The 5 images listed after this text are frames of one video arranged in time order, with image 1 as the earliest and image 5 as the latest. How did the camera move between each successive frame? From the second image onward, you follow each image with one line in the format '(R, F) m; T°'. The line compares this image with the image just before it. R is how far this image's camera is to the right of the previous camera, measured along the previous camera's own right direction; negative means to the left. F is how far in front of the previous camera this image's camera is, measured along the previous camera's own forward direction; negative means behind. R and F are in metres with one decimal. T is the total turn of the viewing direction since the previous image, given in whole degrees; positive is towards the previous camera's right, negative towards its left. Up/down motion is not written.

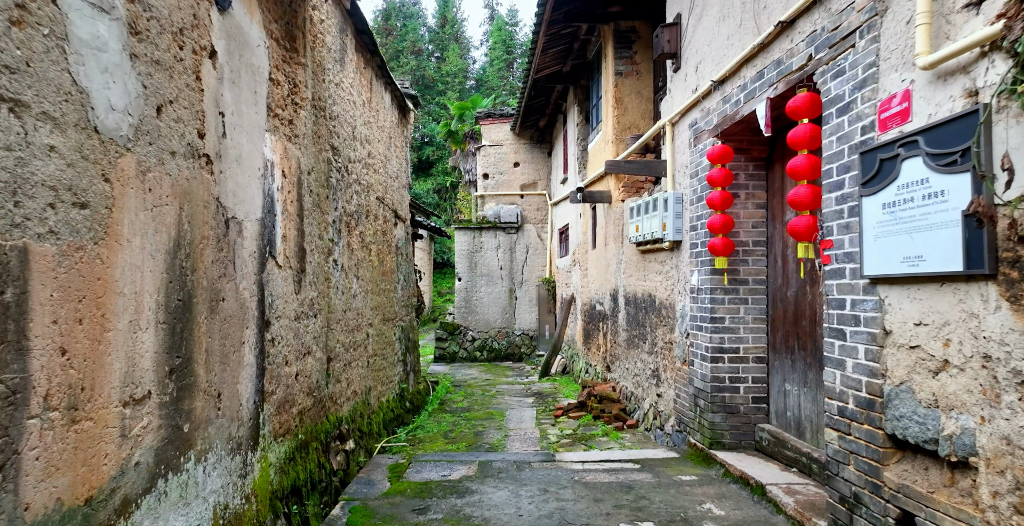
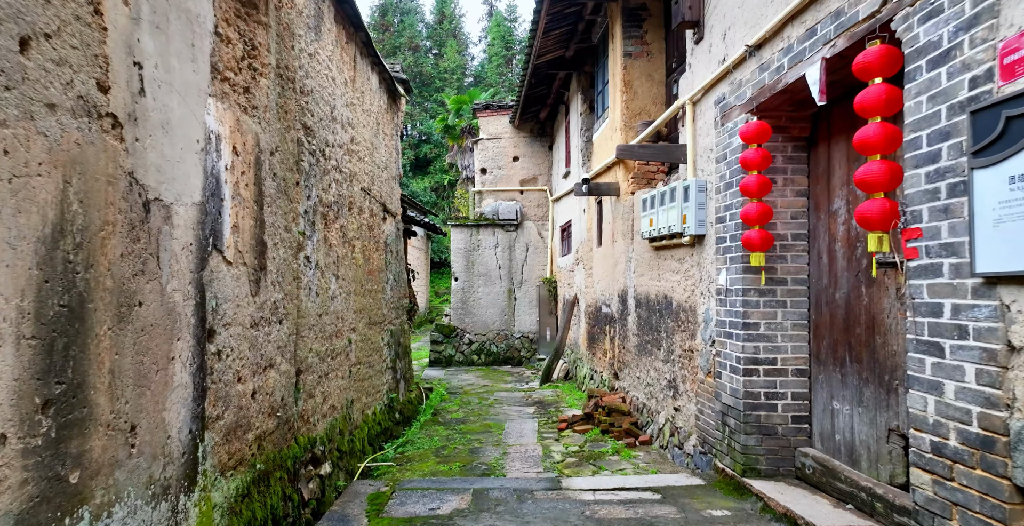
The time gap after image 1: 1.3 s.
(0.0, +0.7) m; 0°
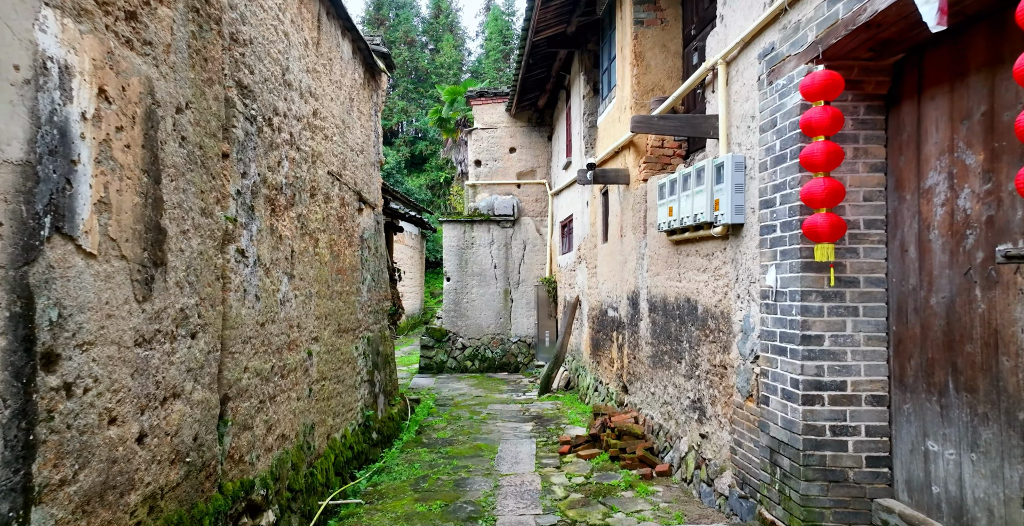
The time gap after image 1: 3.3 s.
(0.0, +1.0) m; 0°
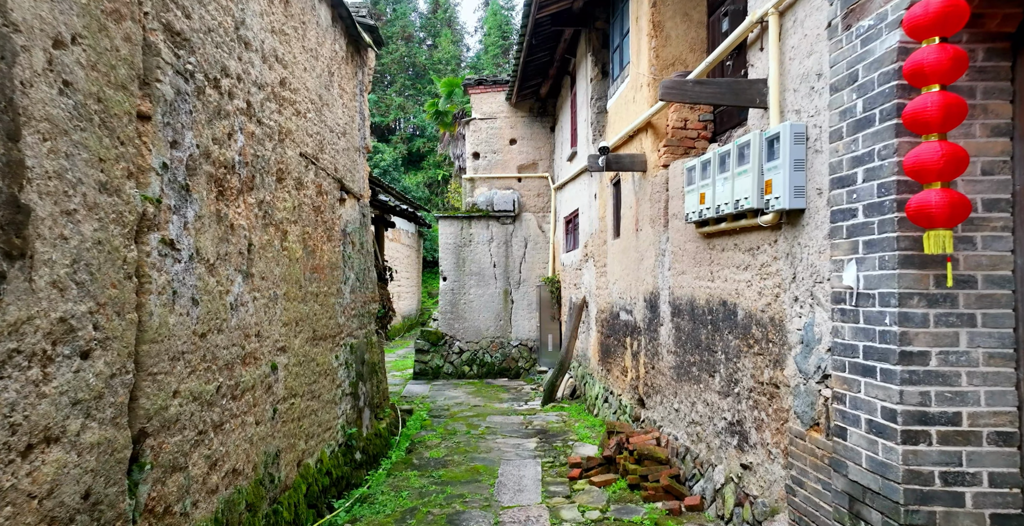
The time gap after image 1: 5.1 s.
(0.0, +0.8) m; 0°
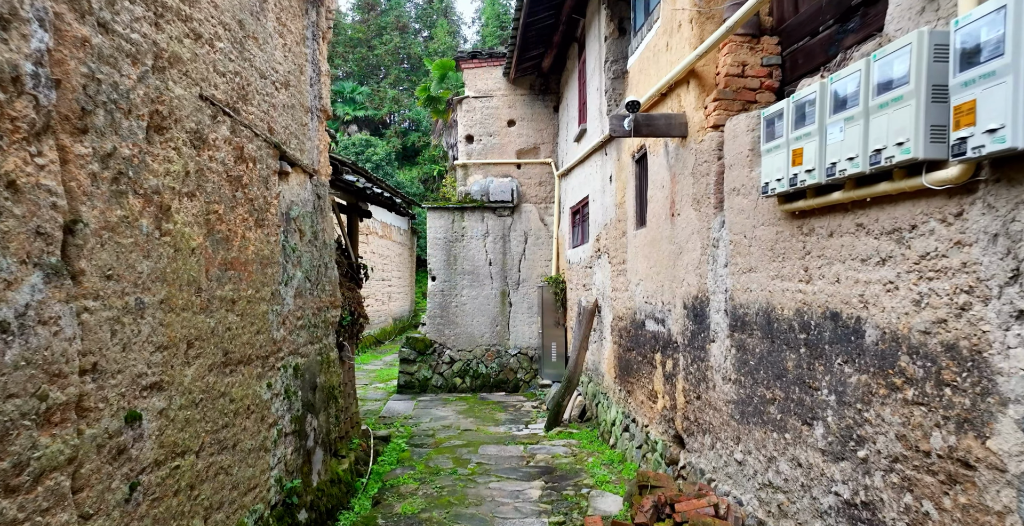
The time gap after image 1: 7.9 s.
(0.0, +1.5) m; 0°
